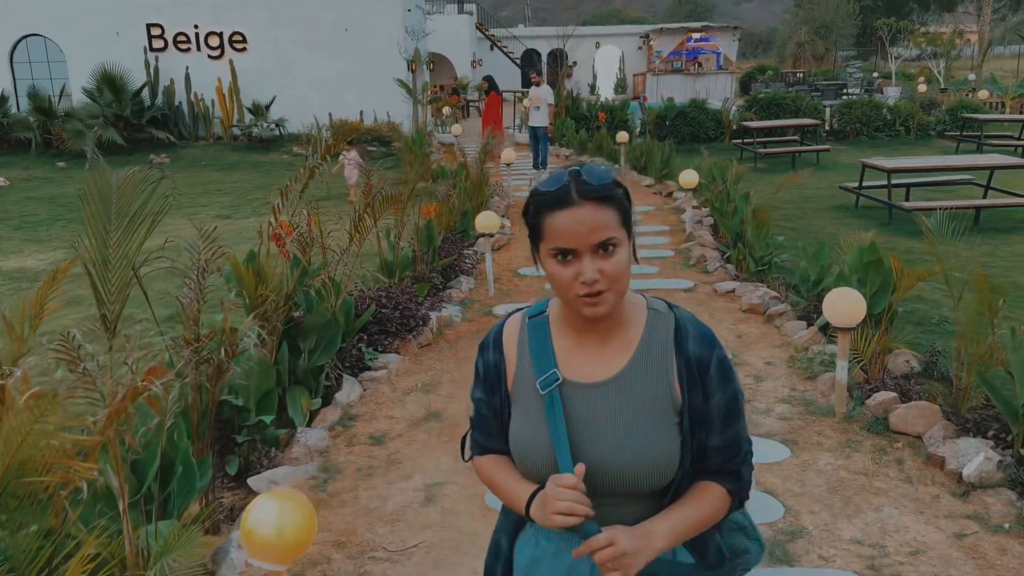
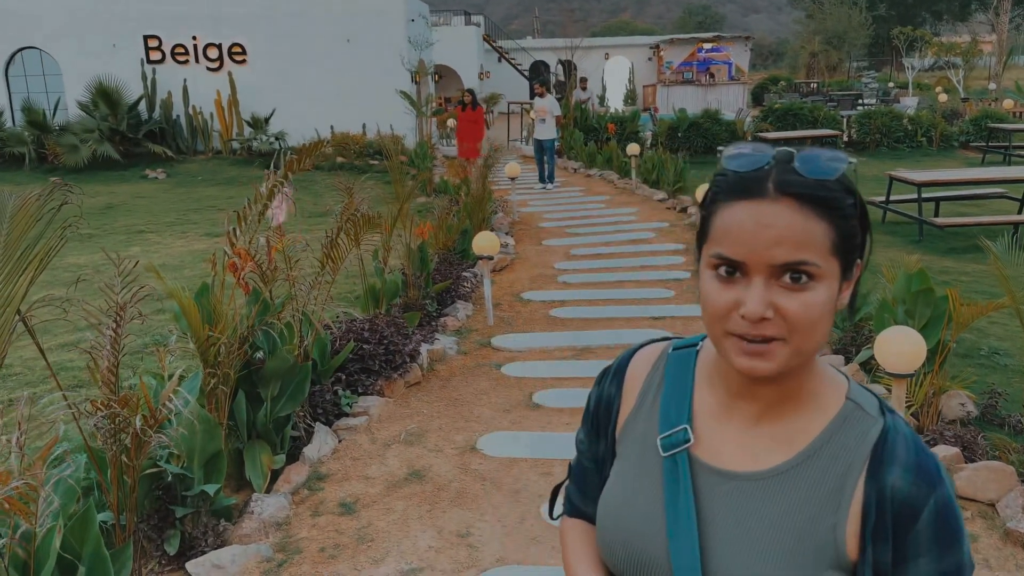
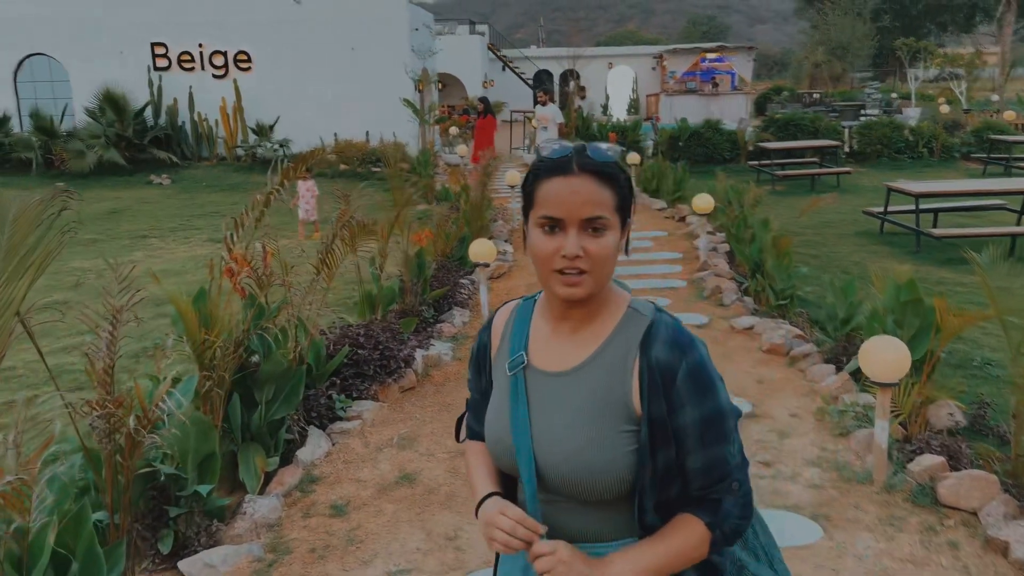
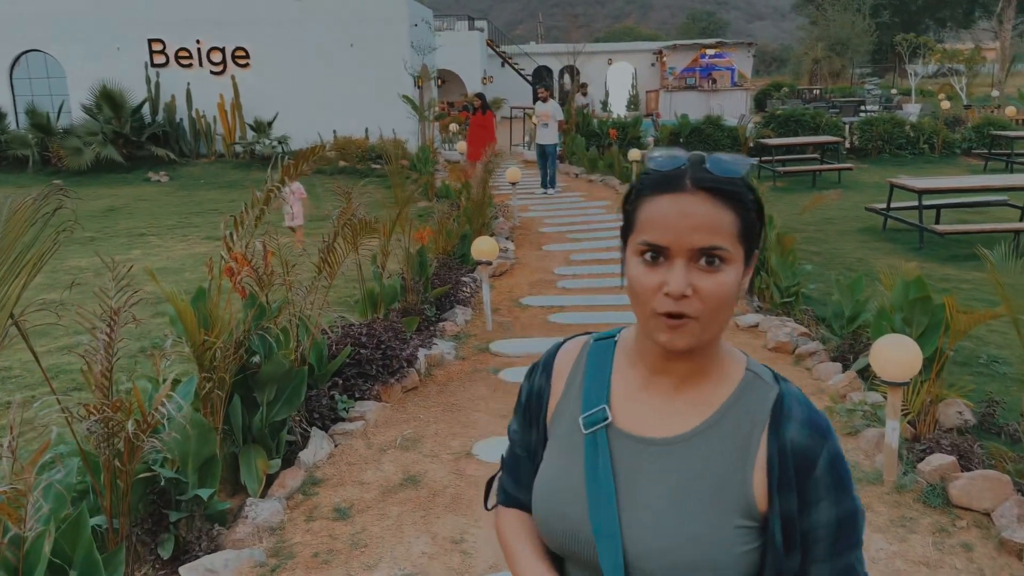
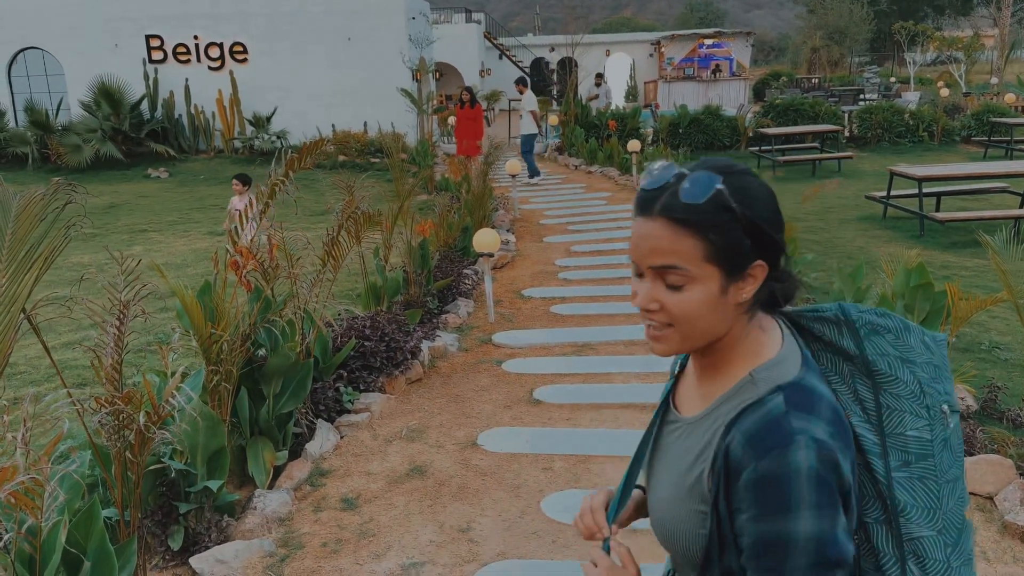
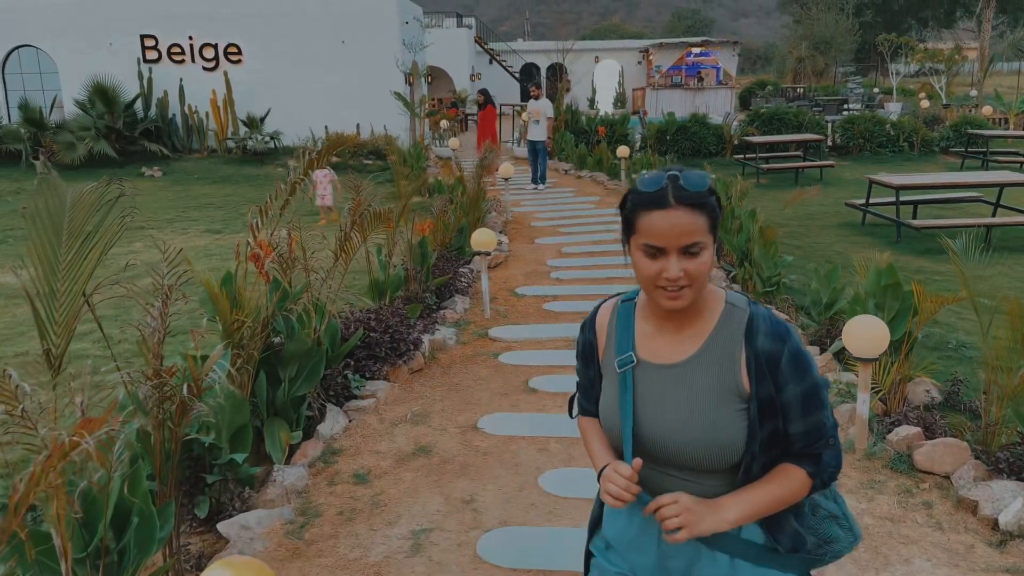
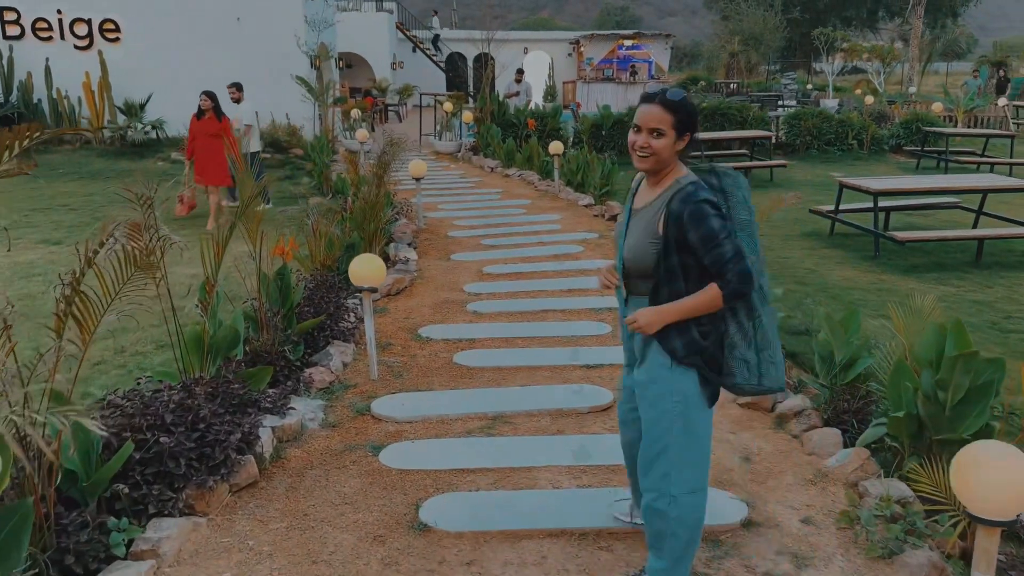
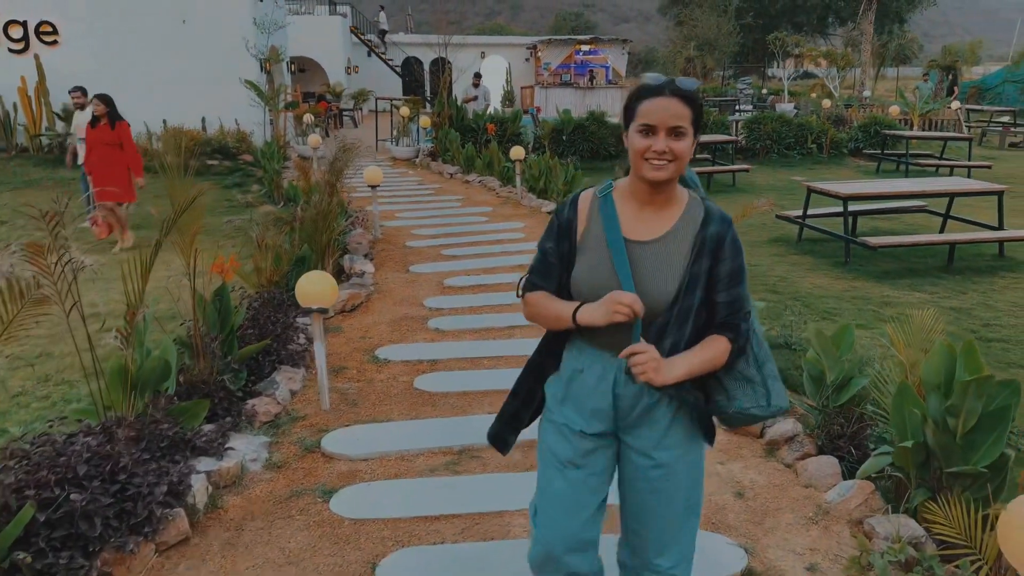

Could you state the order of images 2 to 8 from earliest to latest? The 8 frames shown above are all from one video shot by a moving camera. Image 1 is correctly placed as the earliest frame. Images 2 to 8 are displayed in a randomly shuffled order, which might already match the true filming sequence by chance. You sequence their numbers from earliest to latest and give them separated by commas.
6, 3, 4, 2, 5, 7, 8
